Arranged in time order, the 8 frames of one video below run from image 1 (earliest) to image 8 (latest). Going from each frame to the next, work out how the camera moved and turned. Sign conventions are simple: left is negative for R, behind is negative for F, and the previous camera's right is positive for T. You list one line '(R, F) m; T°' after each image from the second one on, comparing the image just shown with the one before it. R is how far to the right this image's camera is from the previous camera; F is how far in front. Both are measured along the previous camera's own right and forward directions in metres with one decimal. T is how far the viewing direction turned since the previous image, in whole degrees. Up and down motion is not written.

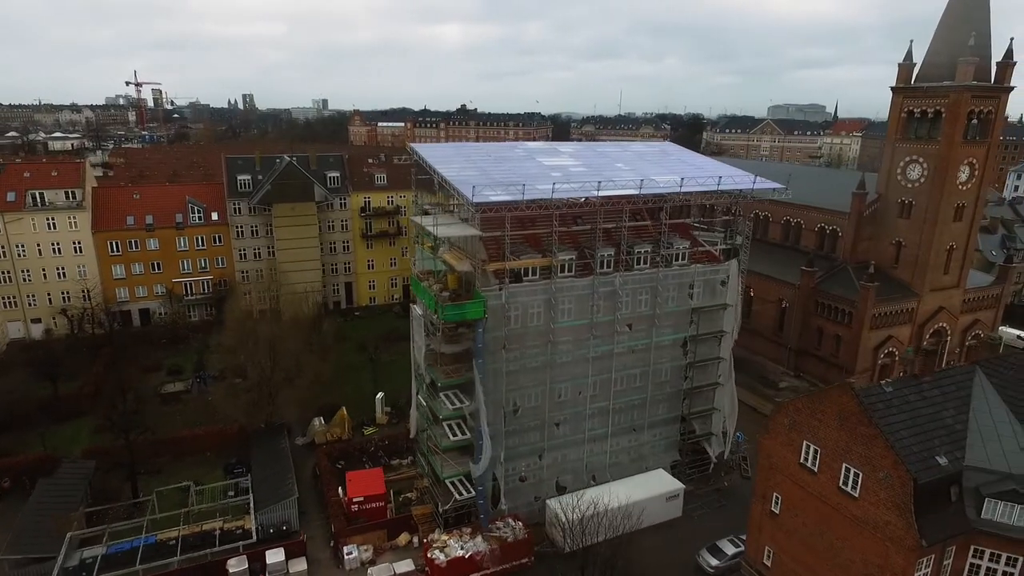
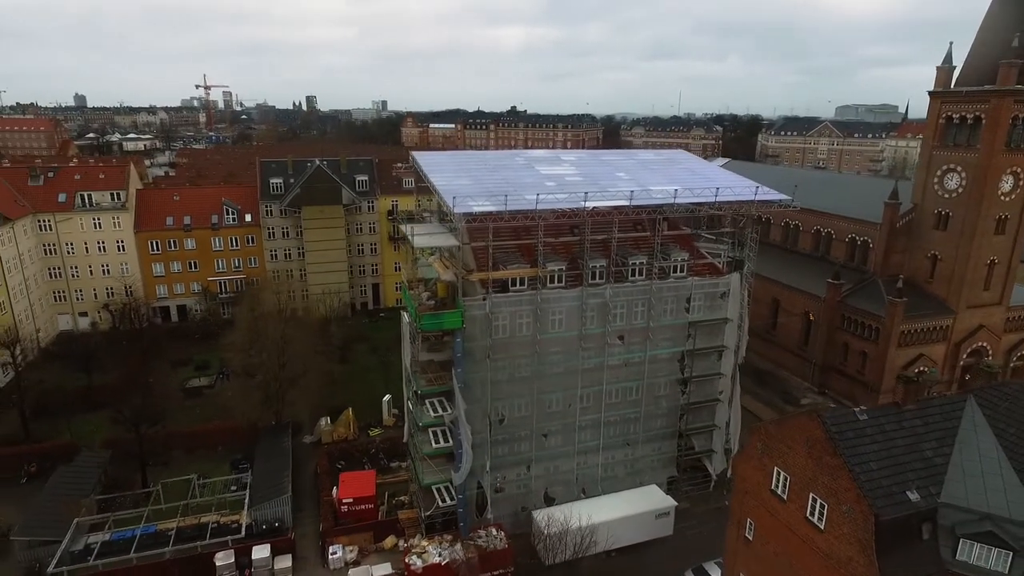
(+2.8, +0.1) m; -5°
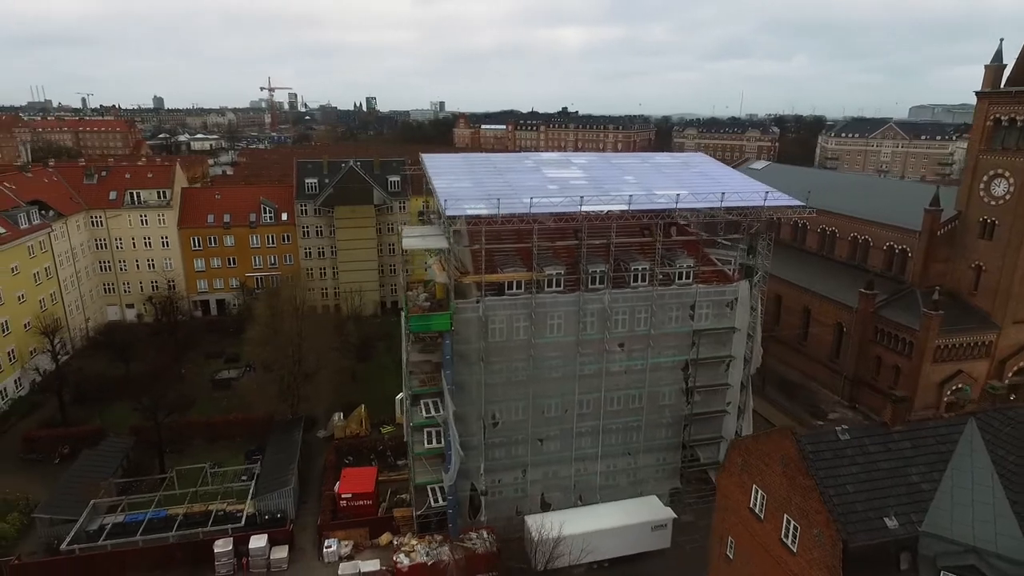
(+2.4, +0.2) m; -5°
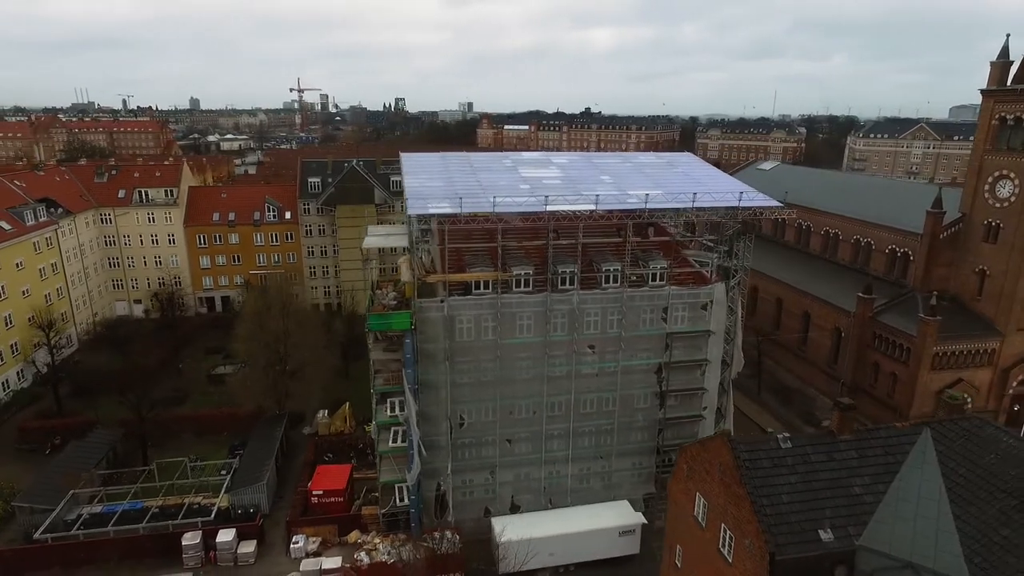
(+2.6, +0.3) m; -3°
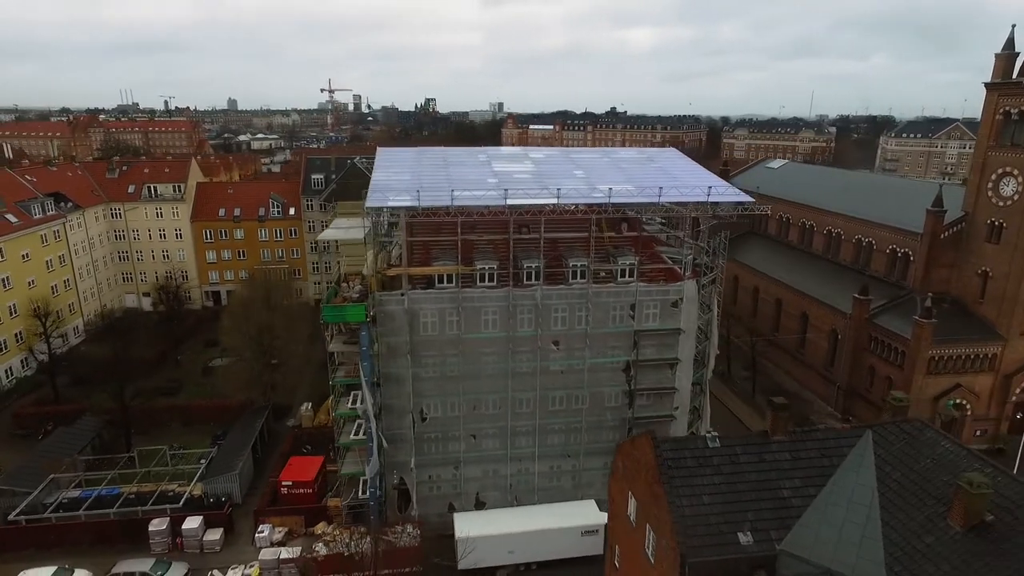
(+2.8, +0.3) m; -3°
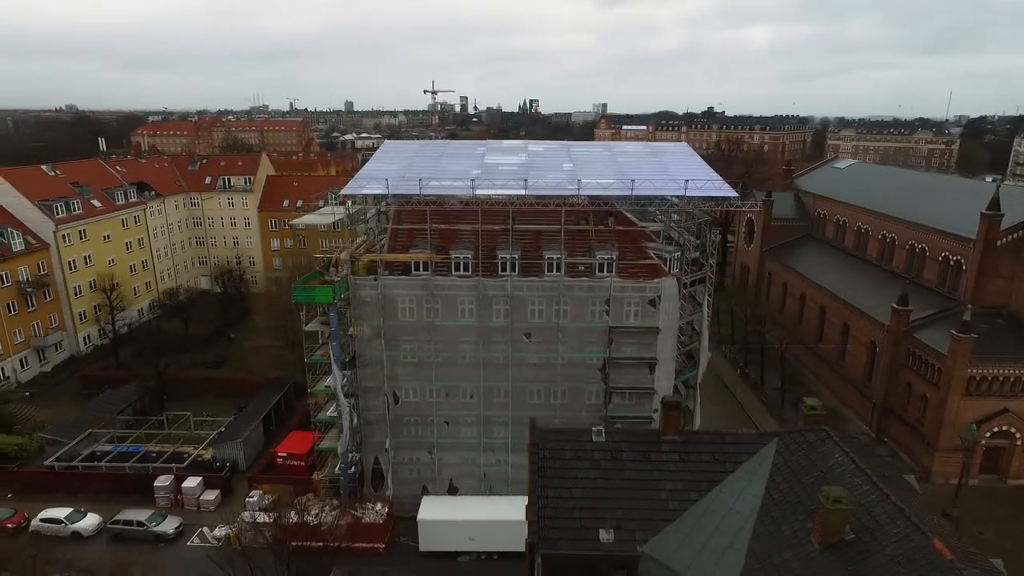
(+5.4, +0.3) m; -9°
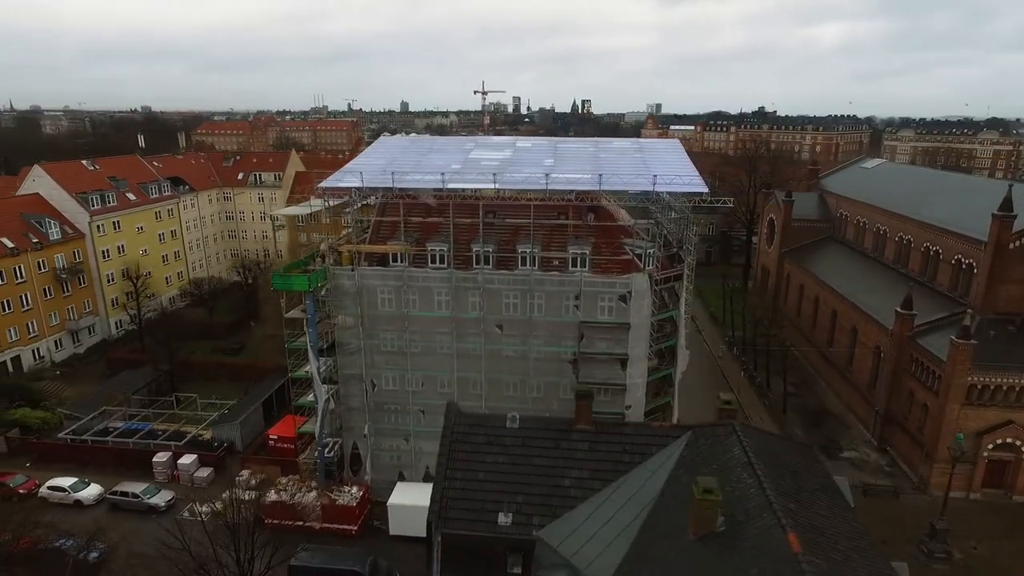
(+3.4, -0.2) m; -5°
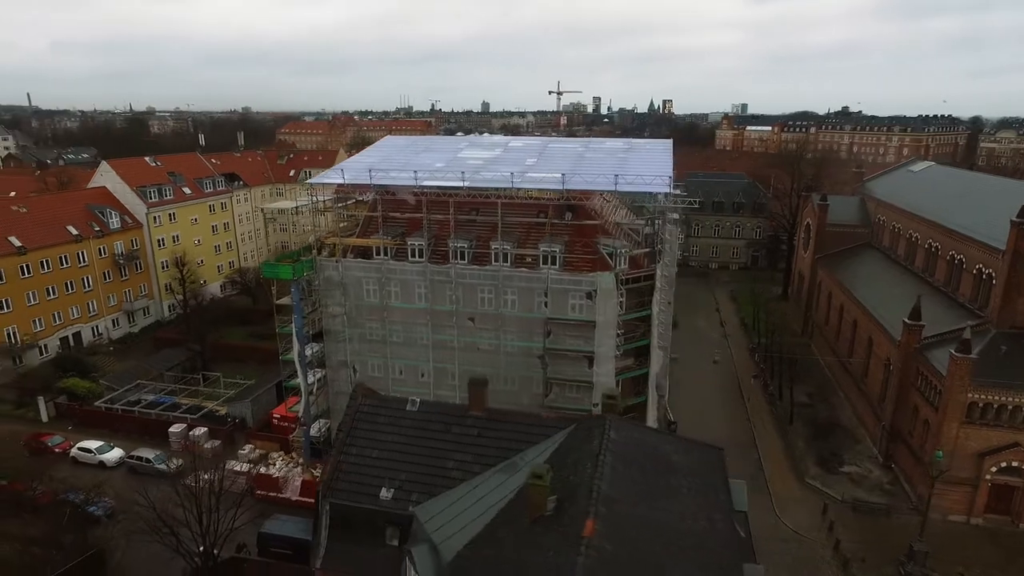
(+4.6, -0.5) m; -7°
